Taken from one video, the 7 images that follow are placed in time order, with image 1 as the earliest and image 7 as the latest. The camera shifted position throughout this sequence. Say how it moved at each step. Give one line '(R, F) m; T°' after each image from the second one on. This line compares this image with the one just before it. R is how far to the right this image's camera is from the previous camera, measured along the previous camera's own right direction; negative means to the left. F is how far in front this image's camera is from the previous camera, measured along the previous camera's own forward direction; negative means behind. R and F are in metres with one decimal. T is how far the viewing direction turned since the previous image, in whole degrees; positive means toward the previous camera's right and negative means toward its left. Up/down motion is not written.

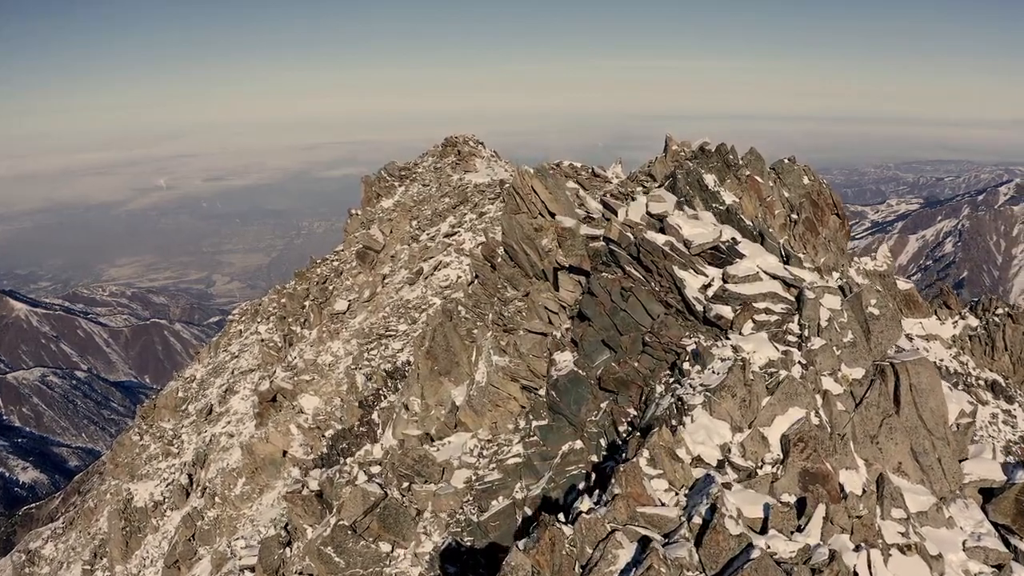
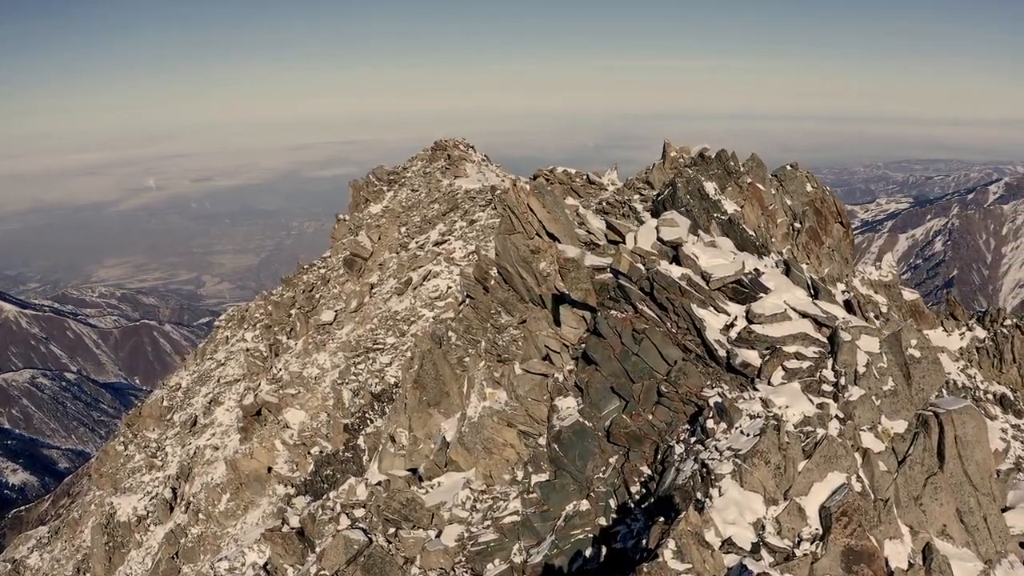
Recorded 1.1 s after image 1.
(-0.1, +1.8) m; +1°
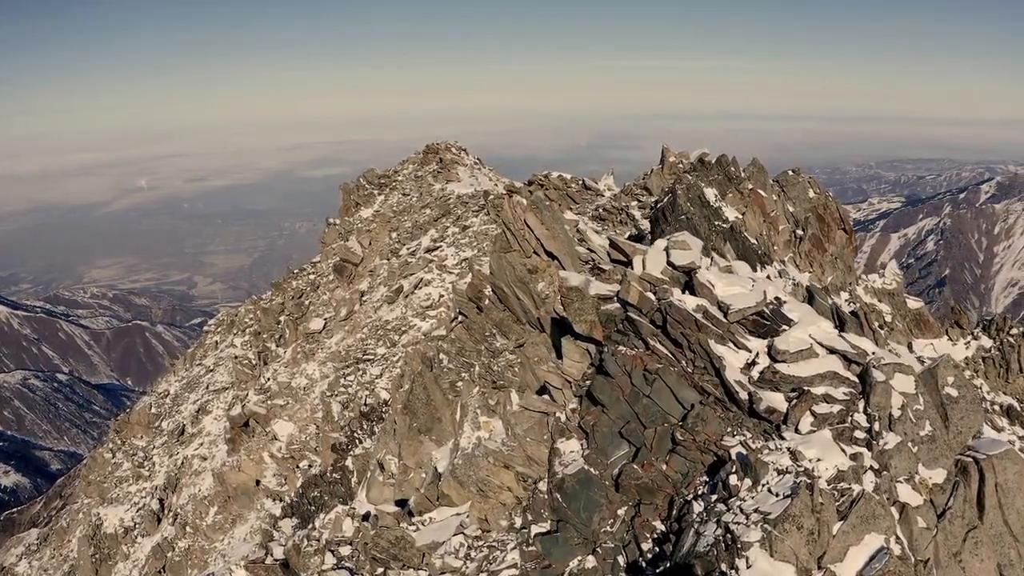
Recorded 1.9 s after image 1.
(-0.1, +1.4) m; +1°
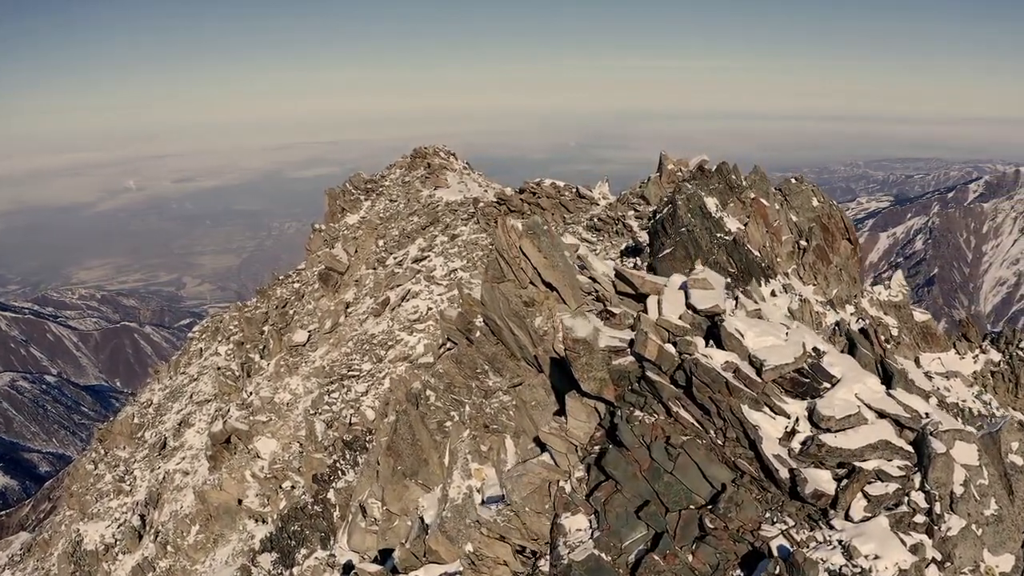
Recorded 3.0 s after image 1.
(-0.1, +1.9) m; +1°
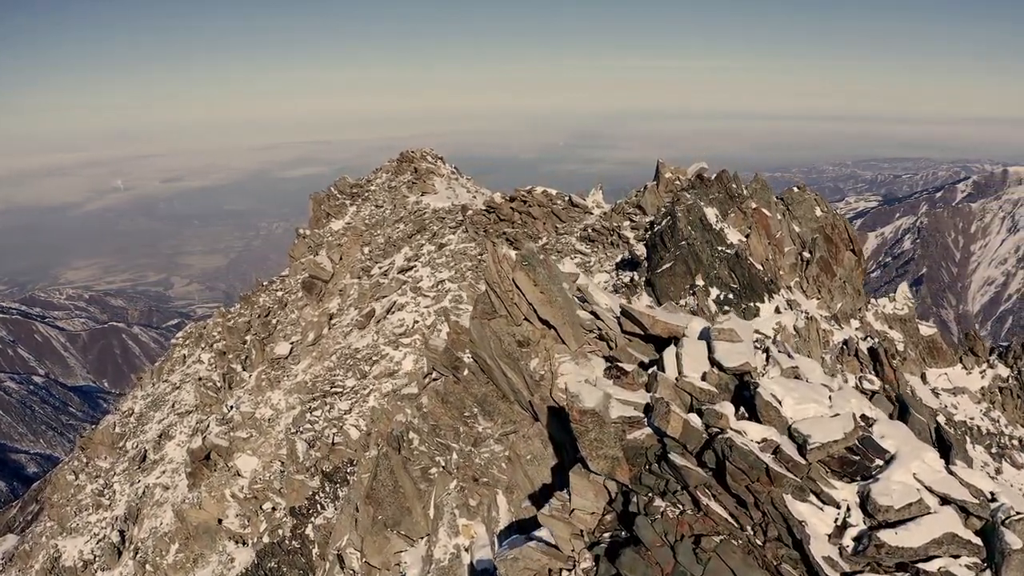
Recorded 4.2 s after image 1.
(0.0, +1.8) m; +1°
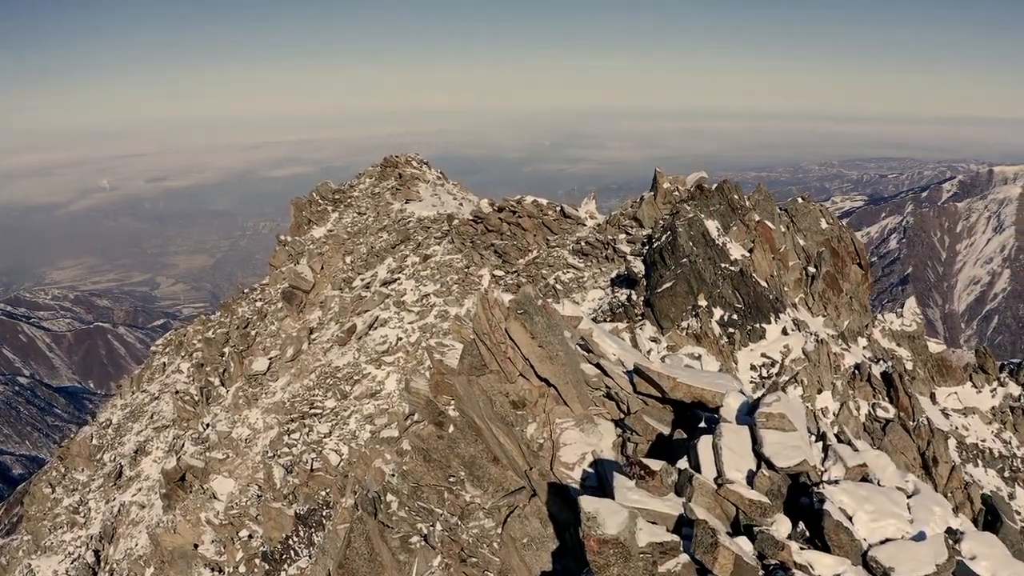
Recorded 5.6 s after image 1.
(-0.1, +2.2) m; +1°
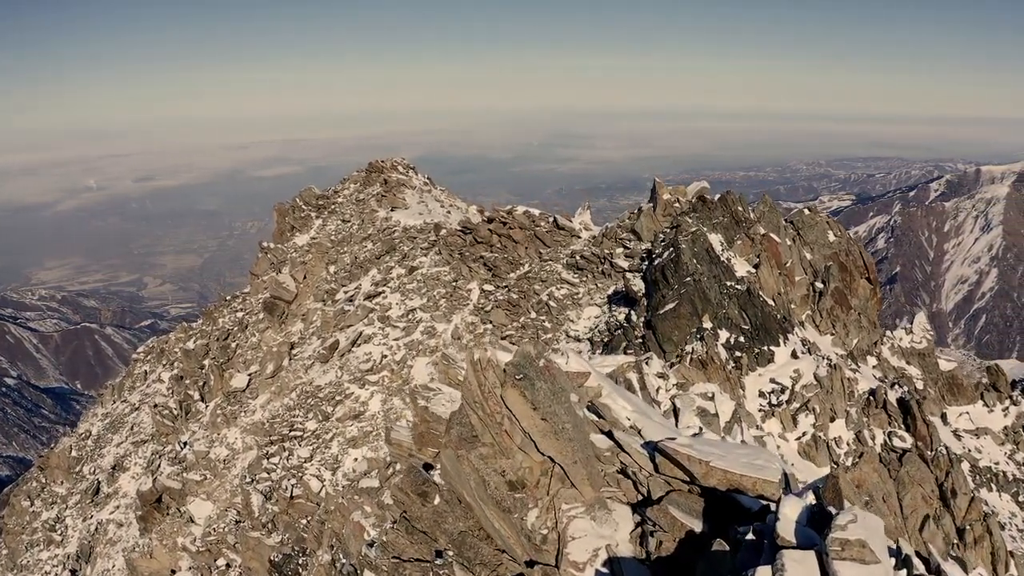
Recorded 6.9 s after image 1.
(-0.1, +2.0) m; +1°
